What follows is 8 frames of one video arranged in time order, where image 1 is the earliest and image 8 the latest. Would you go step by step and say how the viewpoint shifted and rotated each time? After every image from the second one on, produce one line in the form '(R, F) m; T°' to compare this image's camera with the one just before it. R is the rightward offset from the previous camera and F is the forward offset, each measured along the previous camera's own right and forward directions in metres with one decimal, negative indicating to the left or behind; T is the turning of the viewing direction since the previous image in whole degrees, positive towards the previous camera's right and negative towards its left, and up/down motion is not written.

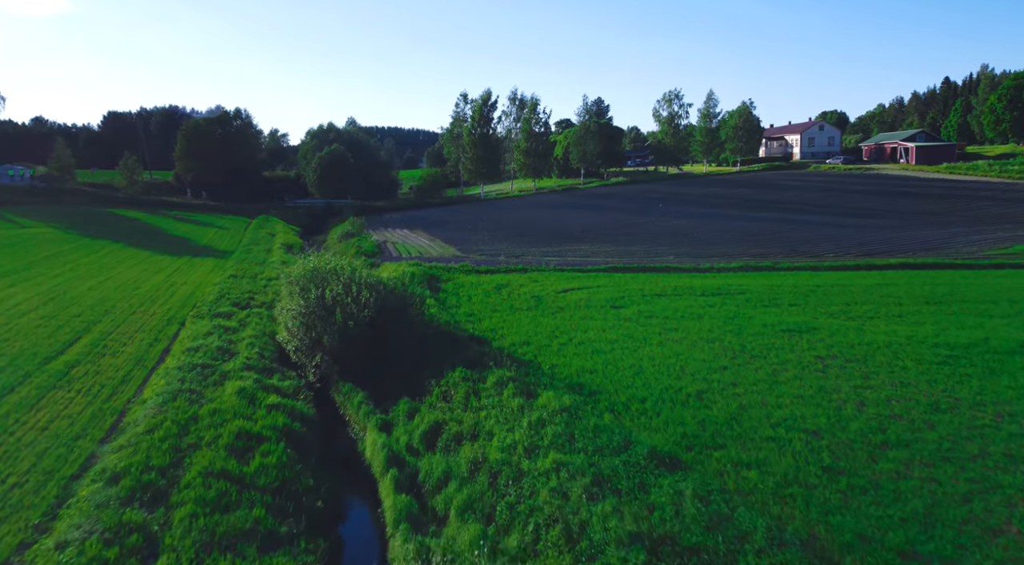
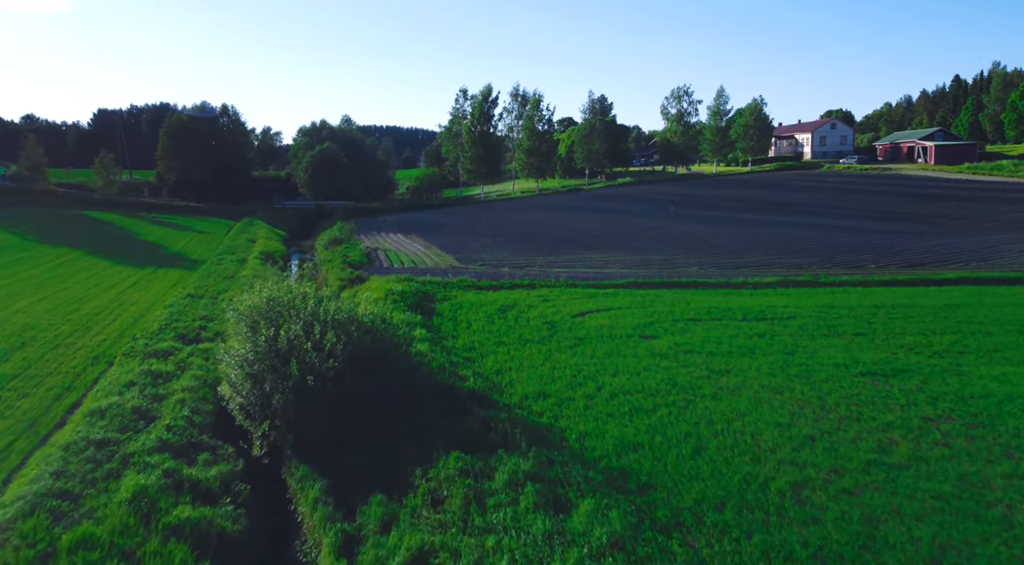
(-0.2, +3.9) m; 0°
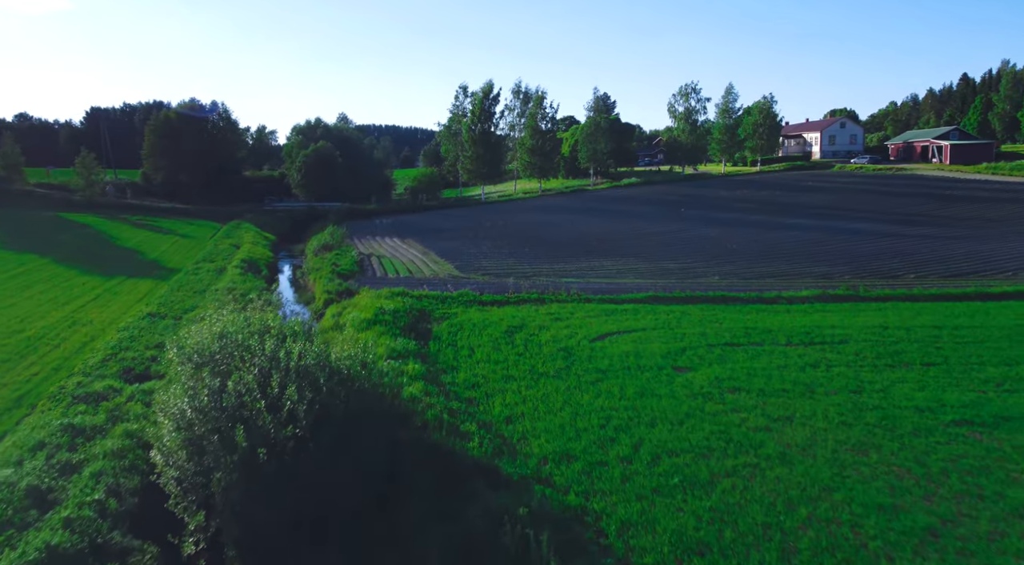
(-0.2, +2.8) m; 0°
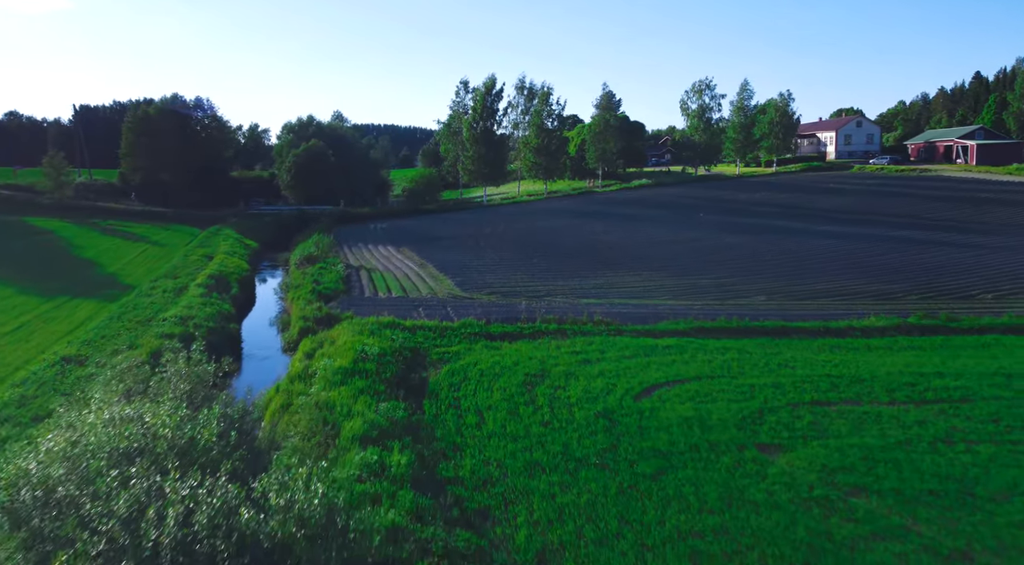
(-0.4, +4.3) m; 0°
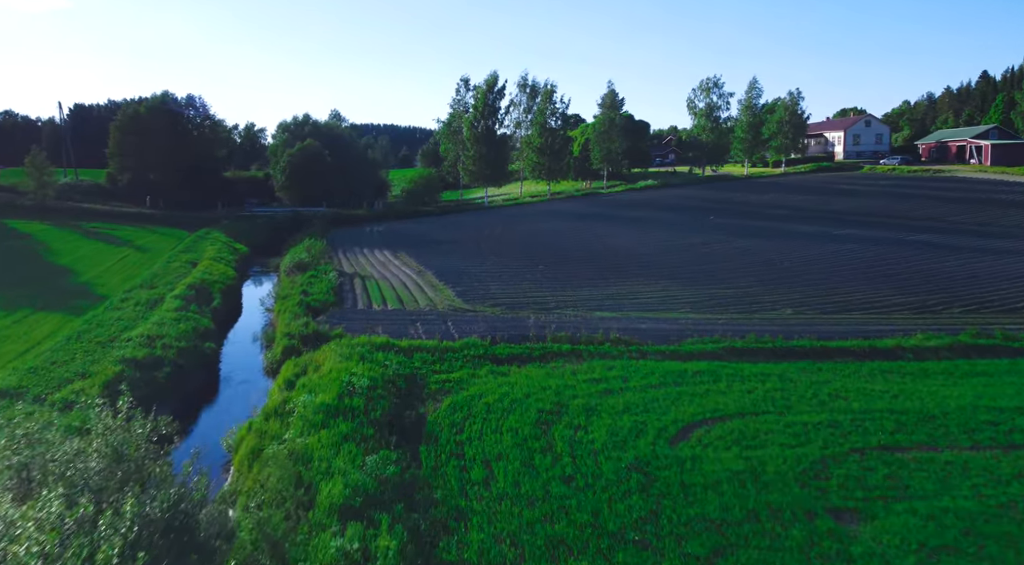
(-0.2, +2.2) m; 0°
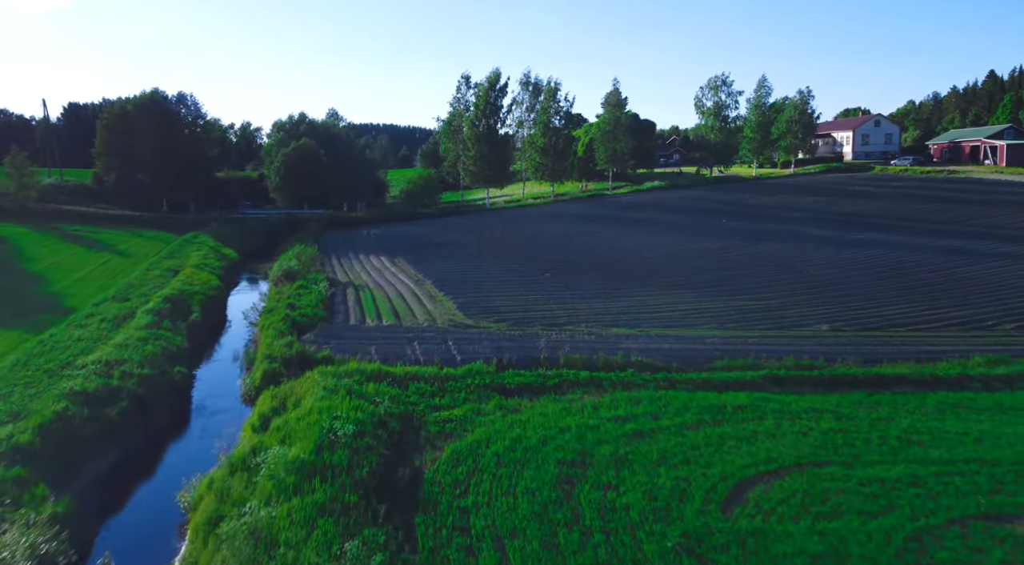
(-0.2, +2.2) m; 0°
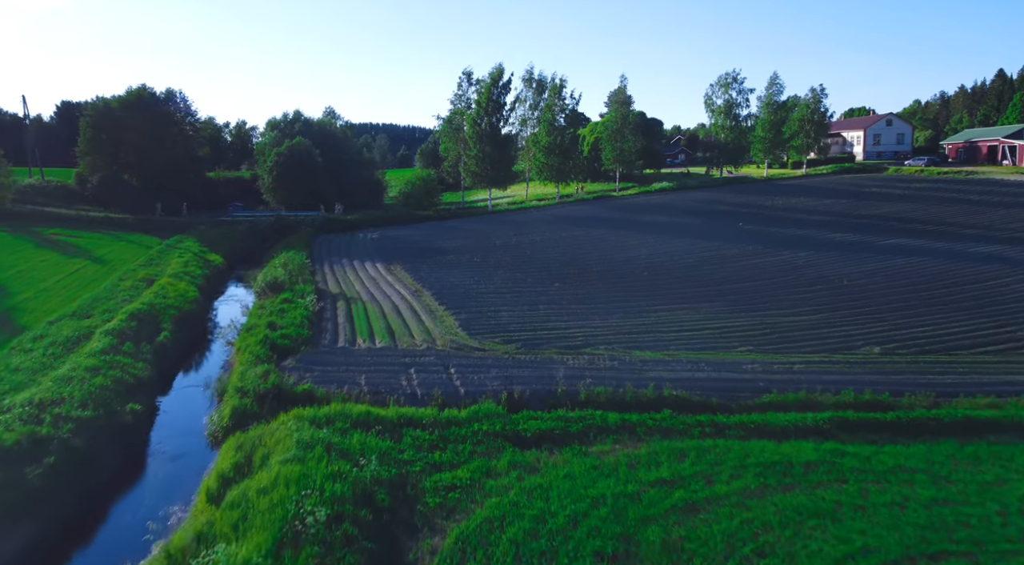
(-0.3, +2.6) m; 0°
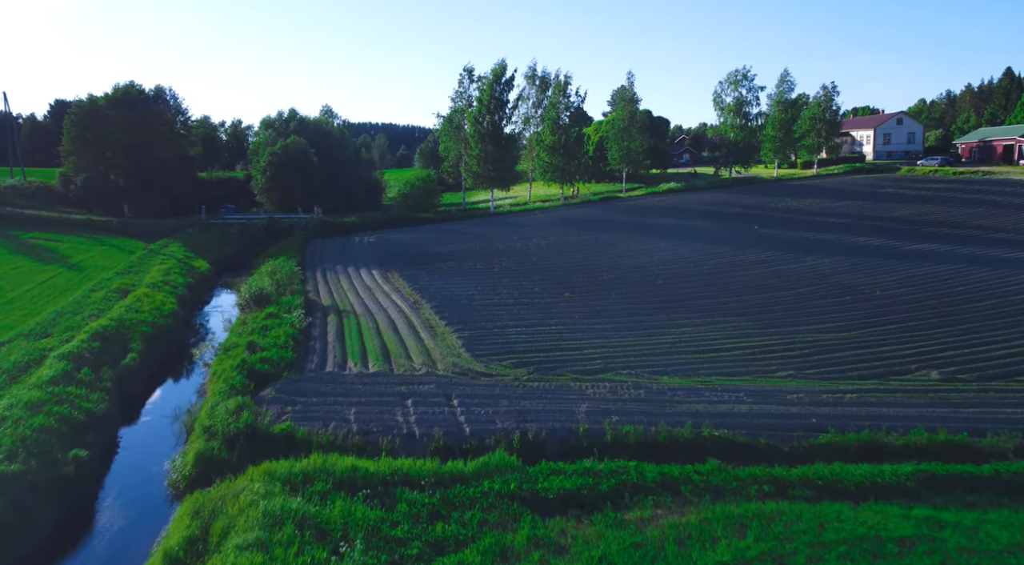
(-0.3, +2.2) m; 0°
